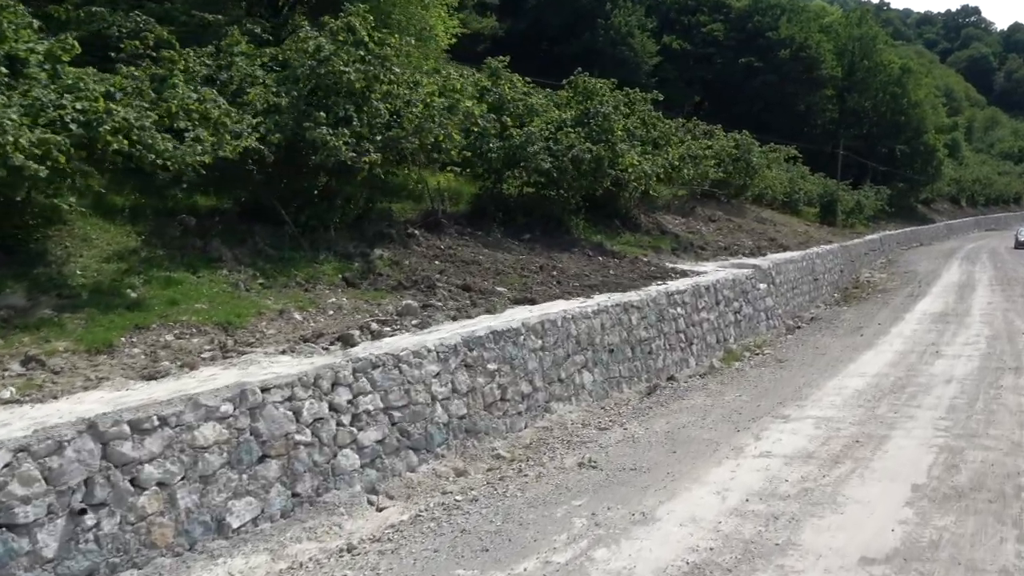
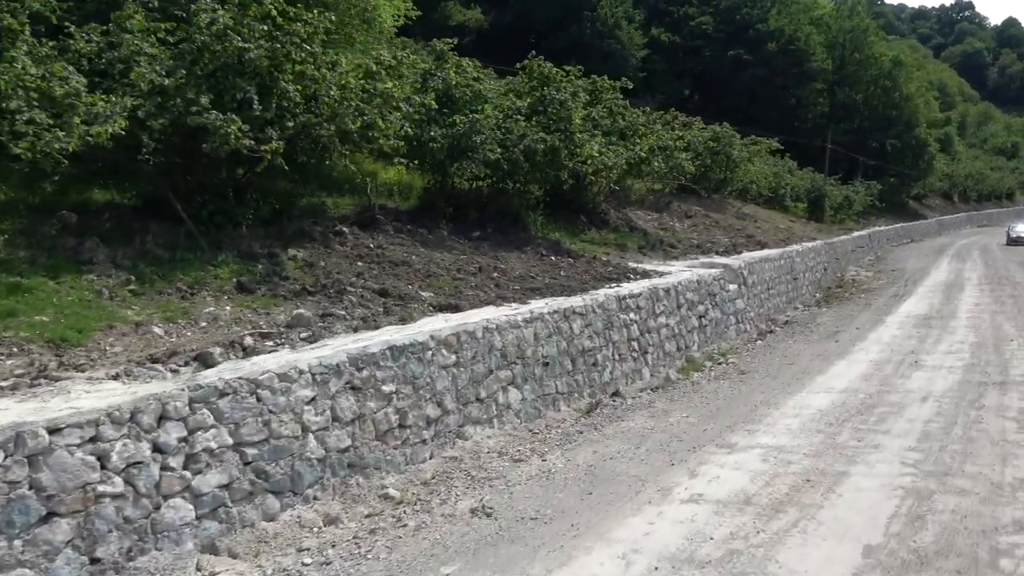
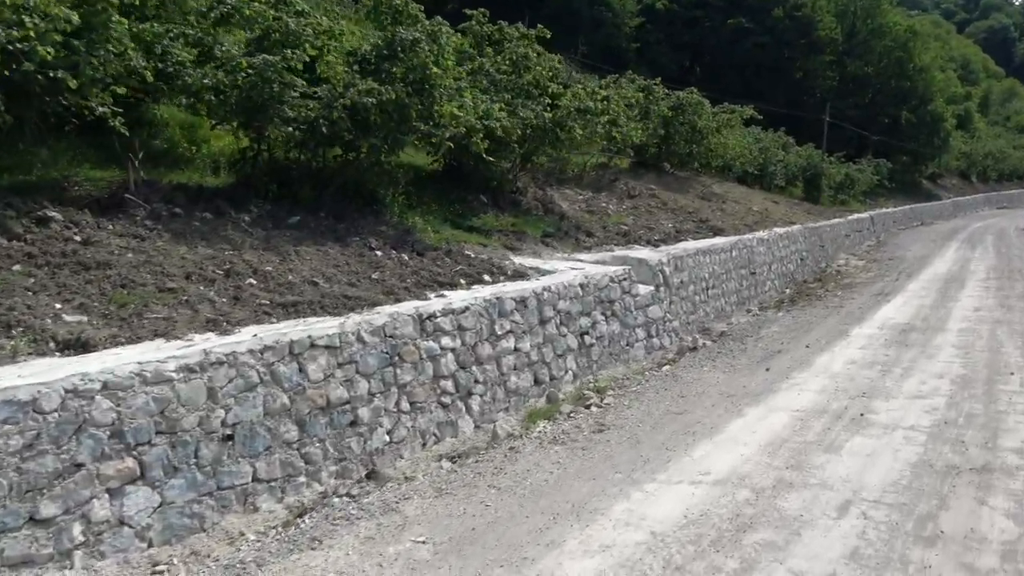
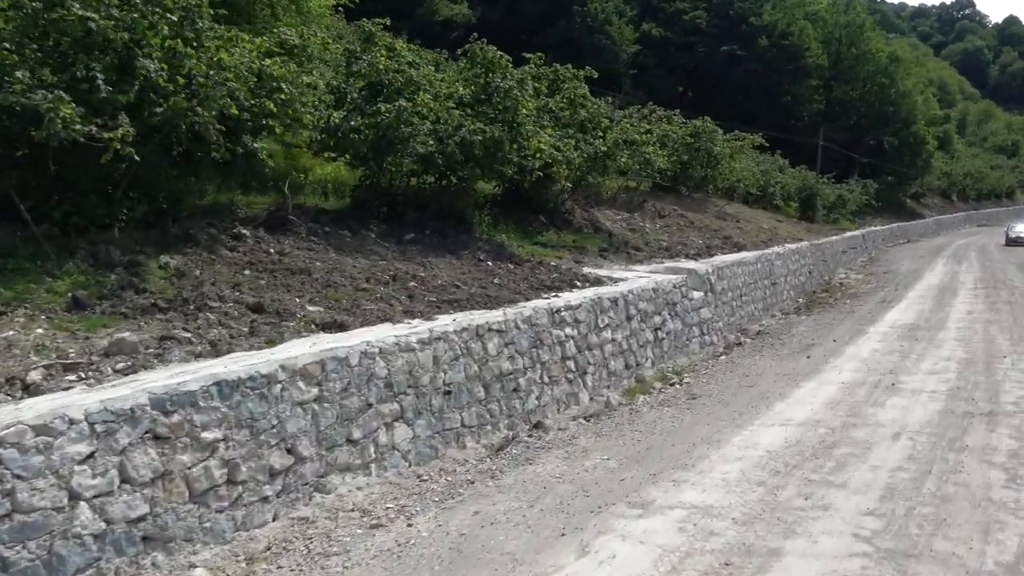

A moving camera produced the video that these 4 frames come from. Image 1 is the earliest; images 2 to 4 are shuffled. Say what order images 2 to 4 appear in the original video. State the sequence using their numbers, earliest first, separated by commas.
2, 4, 3
